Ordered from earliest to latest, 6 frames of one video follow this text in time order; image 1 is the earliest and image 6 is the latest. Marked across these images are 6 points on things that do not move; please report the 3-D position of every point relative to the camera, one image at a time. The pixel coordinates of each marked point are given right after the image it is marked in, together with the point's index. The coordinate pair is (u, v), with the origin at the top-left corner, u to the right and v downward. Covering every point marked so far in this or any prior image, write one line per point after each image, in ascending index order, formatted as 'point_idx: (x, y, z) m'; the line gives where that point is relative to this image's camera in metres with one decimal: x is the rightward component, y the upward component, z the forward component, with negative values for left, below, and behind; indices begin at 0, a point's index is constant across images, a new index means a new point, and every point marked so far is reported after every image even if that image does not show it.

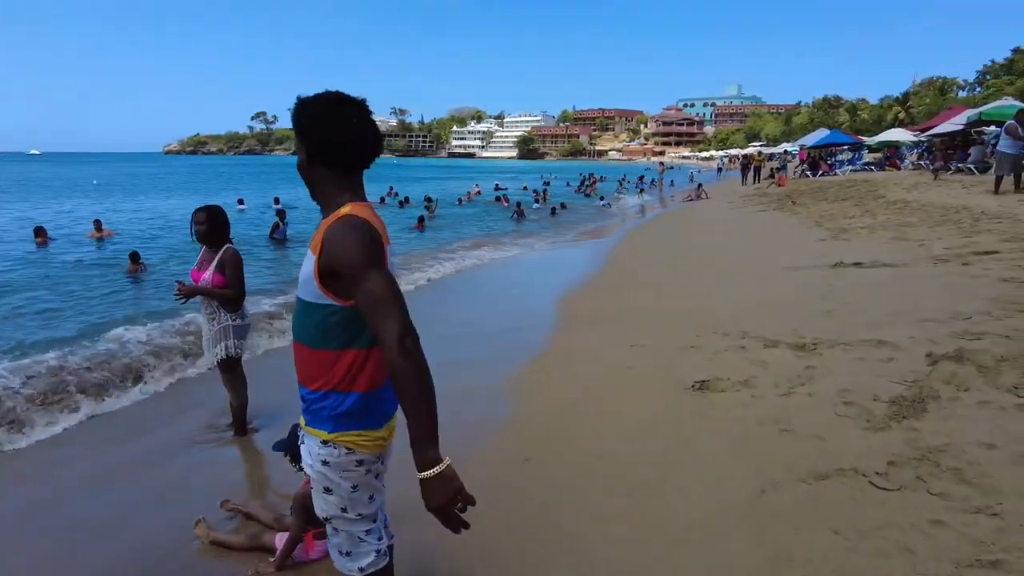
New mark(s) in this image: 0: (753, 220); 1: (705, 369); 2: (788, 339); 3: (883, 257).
0: (+6.5, +1.8, +17.5) m
1: (+1.6, -0.7, +5.5) m
2: (+2.5, -0.5, +6.0) m
3: (+5.6, +0.5, +10.0) m
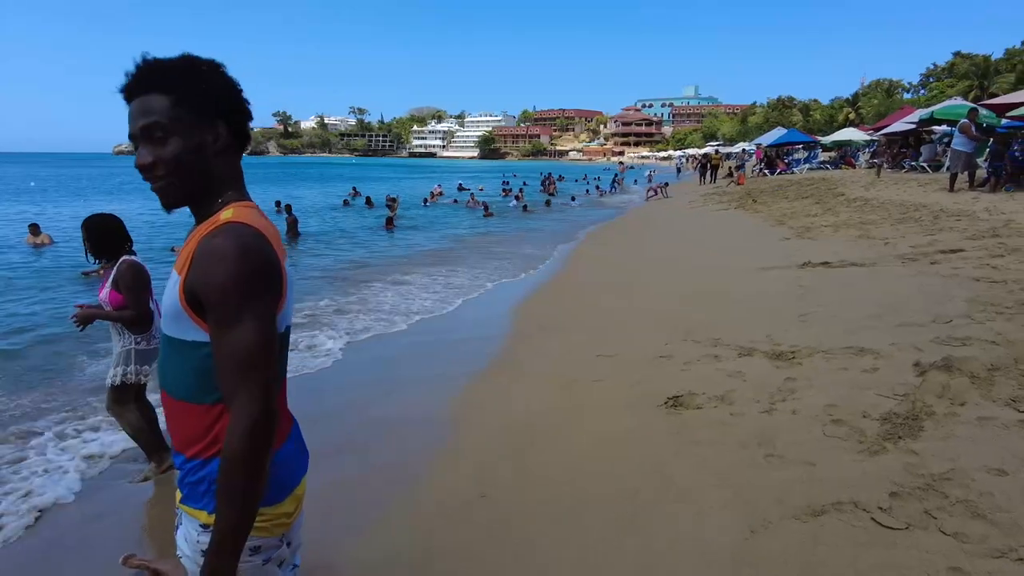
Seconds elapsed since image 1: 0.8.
0: (+5.4, +1.8, +17.4) m
1: (+1.3, -0.7, +5.1) m
2: (+2.2, -0.5, +5.6) m
3: (+5.0, +0.5, +9.8) m
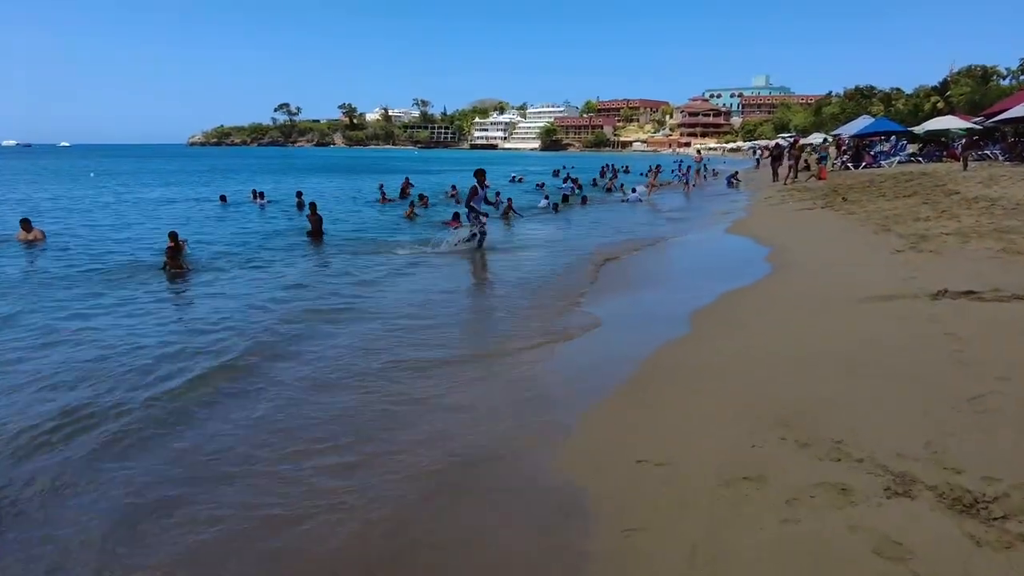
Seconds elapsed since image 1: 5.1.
0: (+6.4, +1.5, +14.5) m
1: (+1.1, -1.1, +2.8) m
2: (+2.0, -0.9, +3.2) m
3: (+5.3, +0.1, +7.0) m
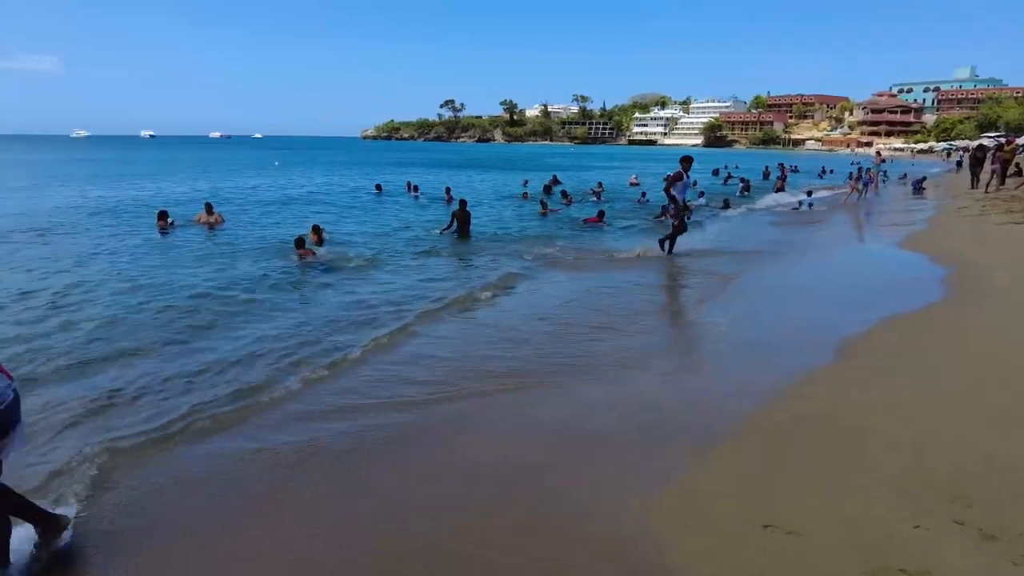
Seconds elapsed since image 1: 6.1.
0: (+9.3, +0.9, +12.4) m
1: (+1.4, -1.3, +2.1) m
2: (+2.3, -1.1, +2.3) m
3: (+6.4, -0.4, +5.3) m
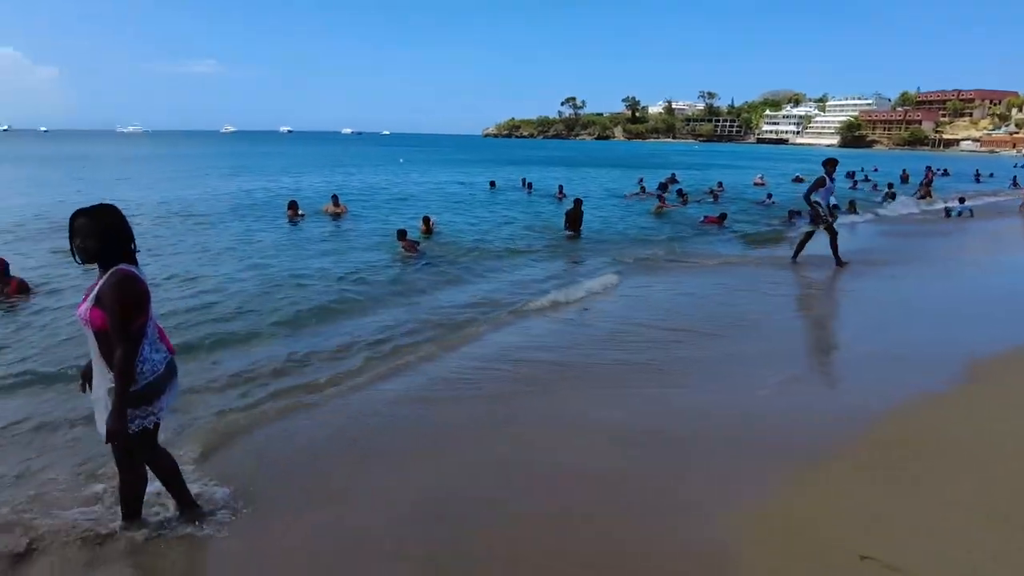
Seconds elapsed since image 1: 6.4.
0: (+11.2, +0.5, +10.6) m
1: (+1.5, -1.4, +1.9) m
2: (+2.5, -1.3, +1.9) m
3: (+7.1, -0.7, +4.2) m
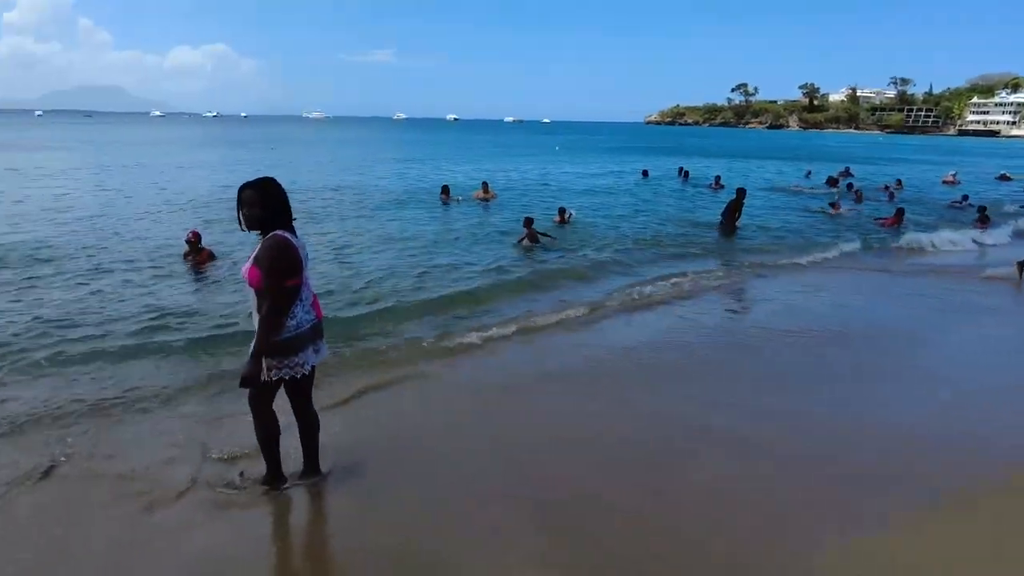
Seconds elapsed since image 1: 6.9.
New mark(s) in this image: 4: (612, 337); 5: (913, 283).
0: (+13.1, -0.1, +7.8) m
1: (+1.6, -1.5, +1.6) m
2: (+2.6, -1.4, +1.4) m
3: (+7.6, -1.1, +2.5) m
4: (+0.9, -0.5, +6.9) m
5: (+6.1, +0.1, +9.8) m
